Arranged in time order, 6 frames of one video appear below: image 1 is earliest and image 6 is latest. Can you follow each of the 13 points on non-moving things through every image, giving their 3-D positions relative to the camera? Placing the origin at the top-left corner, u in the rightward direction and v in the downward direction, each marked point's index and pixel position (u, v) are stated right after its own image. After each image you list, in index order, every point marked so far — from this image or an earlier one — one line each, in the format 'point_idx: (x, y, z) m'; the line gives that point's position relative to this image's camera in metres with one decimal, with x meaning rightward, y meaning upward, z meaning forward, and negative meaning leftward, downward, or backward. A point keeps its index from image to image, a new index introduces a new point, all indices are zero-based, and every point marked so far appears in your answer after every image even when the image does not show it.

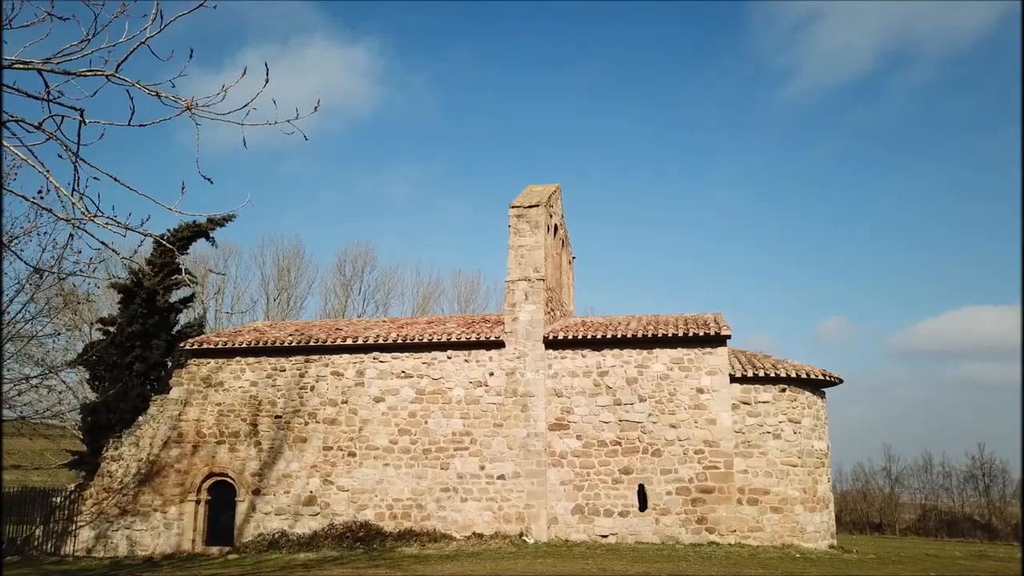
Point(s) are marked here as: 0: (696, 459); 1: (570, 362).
0: (+3.2, -2.9, +12.1) m
1: (+1.1, -1.3, +12.9) m
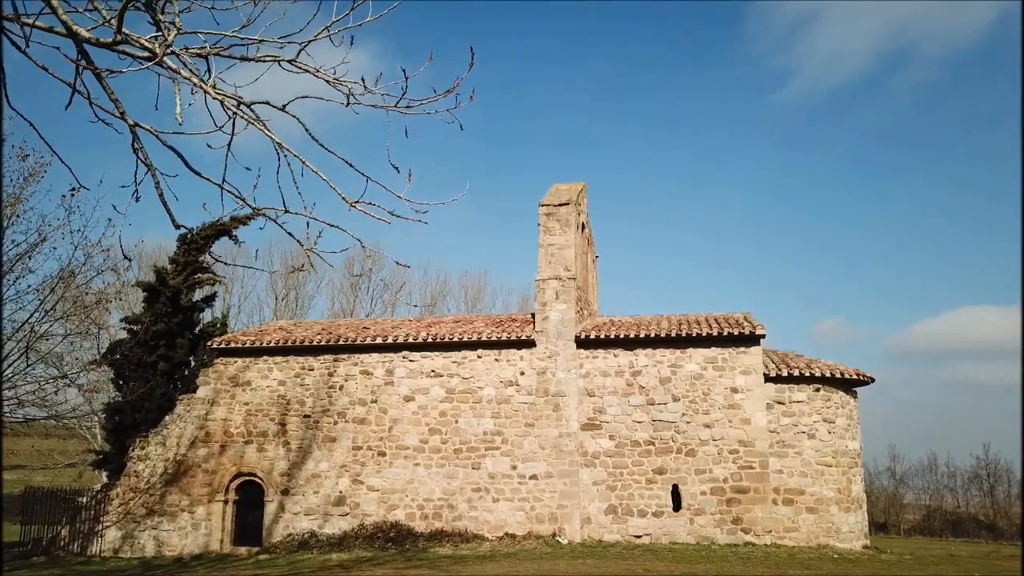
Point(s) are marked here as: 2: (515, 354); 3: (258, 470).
0: (+3.7, -2.9, +12.1) m
1: (+1.6, -1.3, +12.8) m
2: (+0.1, -1.2, +13.1) m
3: (-4.8, -3.4, +13.3) m
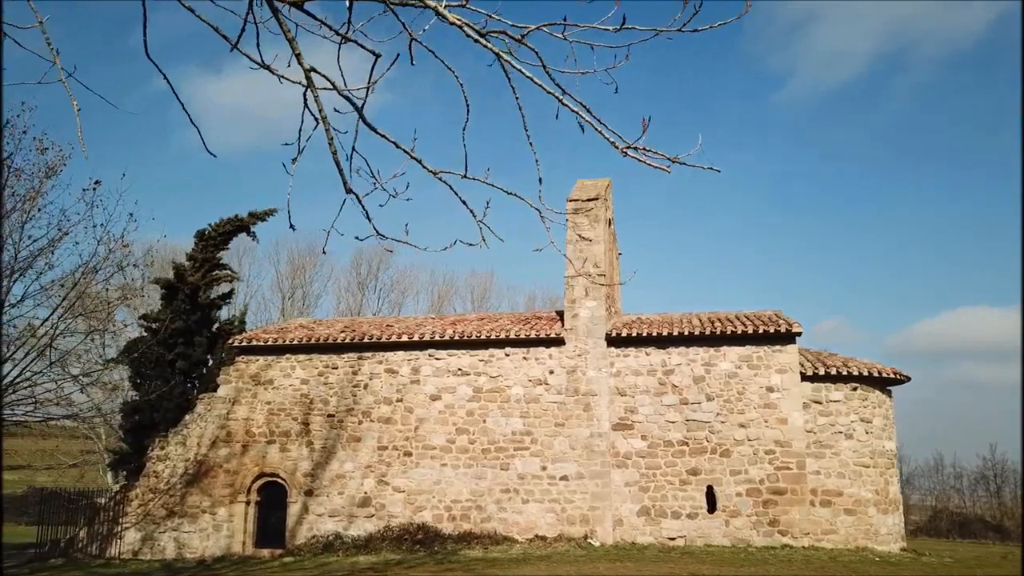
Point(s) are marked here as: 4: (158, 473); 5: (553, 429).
0: (+4.3, -2.9, +11.8) m
1: (+2.2, -1.3, +12.6) m
2: (+0.6, -1.2, +12.8) m
3: (-4.3, -3.4, +13.1) m
4: (-6.7, -3.5, +13.3) m
5: (+0.7, -2.5, +12.5) m
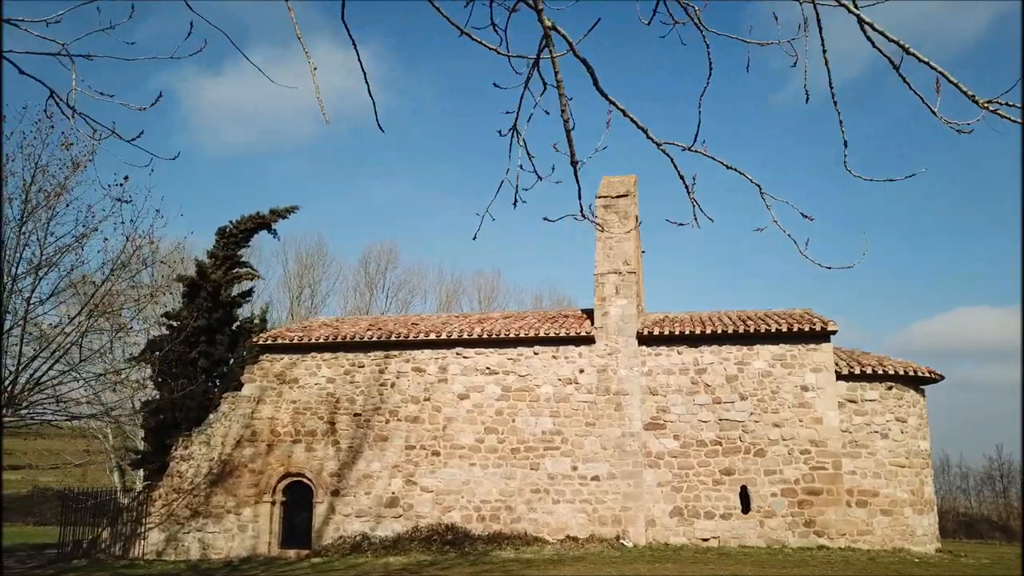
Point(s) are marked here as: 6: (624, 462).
0: (+4.8, -2.8, +11.7) m
1: (+2.7, -1.2, +12.4) m
2: (+1.1, -1.1, +12.7) m
3: (-3.7, -3.3, +12.9) m
4: (-6.1, -3.4, +13.2) m
5: (+1.2, -2.4, +12.4) m
6: (+1.9, -3.0, +12.1) m
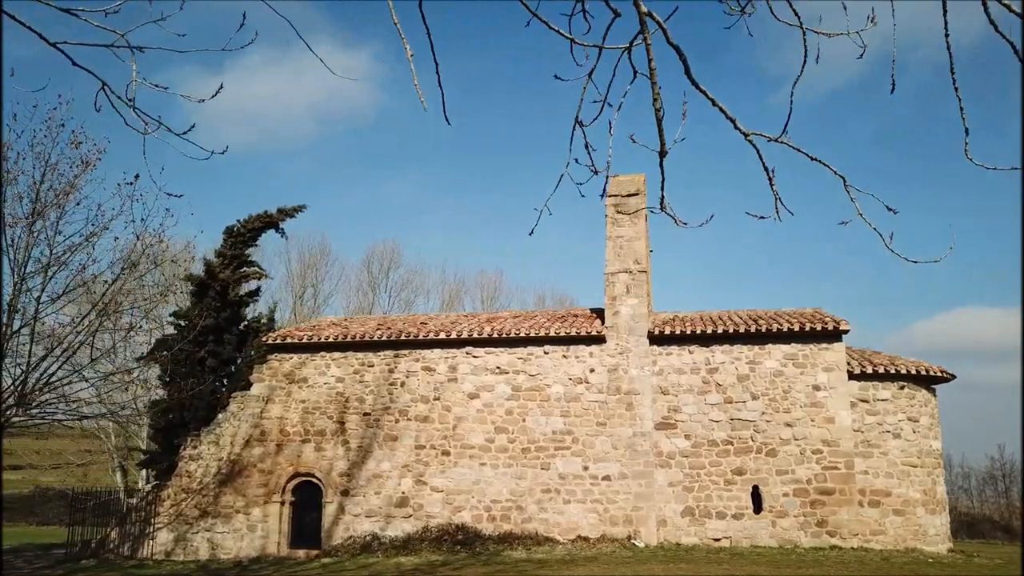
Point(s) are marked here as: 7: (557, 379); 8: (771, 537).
0: (+5.0, -2.8, +11.6) m
1: (+2.9, -1.2, +12.4) m
2: (+1.3, -1.1, +12.7) m
3: (-3.6, -3.3, +12.9) m
4: (-6.0, -3.4, +13.1) m
5: (+1.4, -2.4, +12.3) m
6: (+2.1, -3.0, +12.1) m
7: (+0.8, -1.6, +12.6) m
8: (+4.2, -4.0, +11.5) m
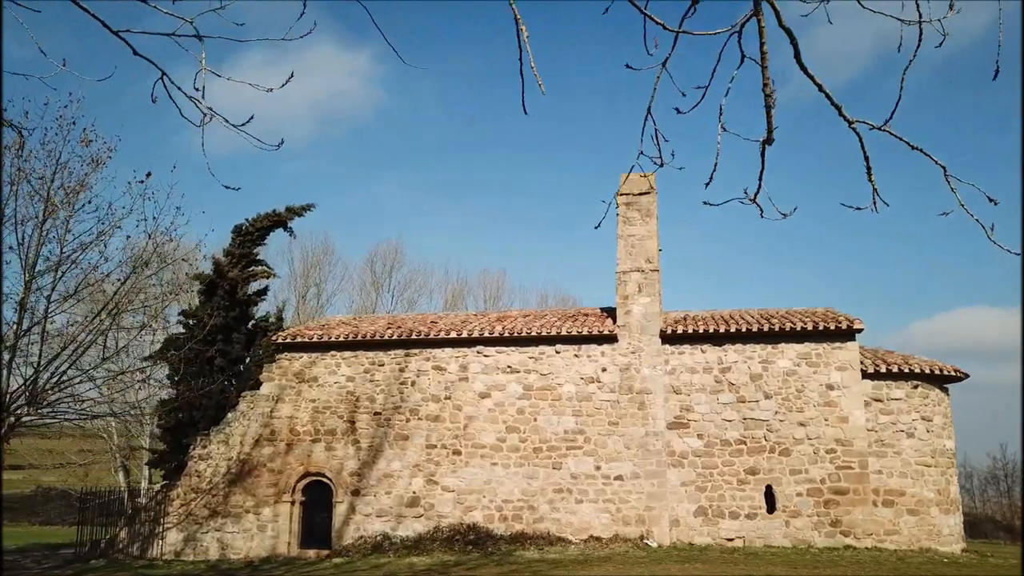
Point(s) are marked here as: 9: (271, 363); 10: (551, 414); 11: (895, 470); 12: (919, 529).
0: (+5.2, -2.8, +11.6) m
1: (+3.1, -1.2, +12.3) m
2: (+1.5, -1.1, +12.6) m
3: (-3.4, -3.3, +12.8) m
4: (-5.8, -3.4, +13.1) m
5: (+1.6, -2.4, +12.3) m
6: (+2.3, -2.9, +12.0) m
7: (+1.0, -1.6, +12.6) m
8: (+4.4, -4.0, +11.5) m
9: (-4.6, -1.4, +13.5) m
10: (+0.7, -2.2, +12.5) m
11: (+6.2, -2.9, +11.5) m
12: (+6.5, -3.8, +11.3) m
